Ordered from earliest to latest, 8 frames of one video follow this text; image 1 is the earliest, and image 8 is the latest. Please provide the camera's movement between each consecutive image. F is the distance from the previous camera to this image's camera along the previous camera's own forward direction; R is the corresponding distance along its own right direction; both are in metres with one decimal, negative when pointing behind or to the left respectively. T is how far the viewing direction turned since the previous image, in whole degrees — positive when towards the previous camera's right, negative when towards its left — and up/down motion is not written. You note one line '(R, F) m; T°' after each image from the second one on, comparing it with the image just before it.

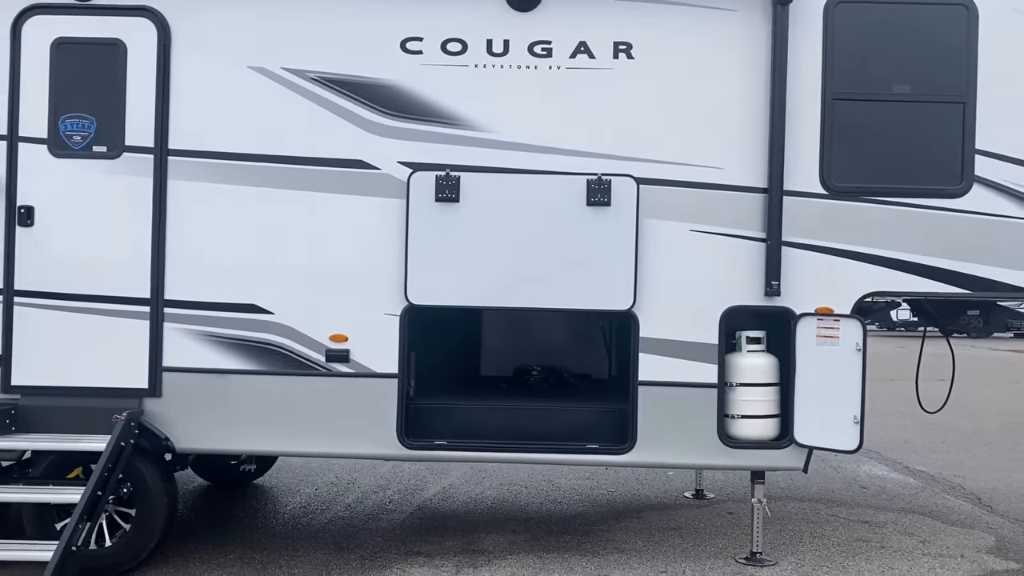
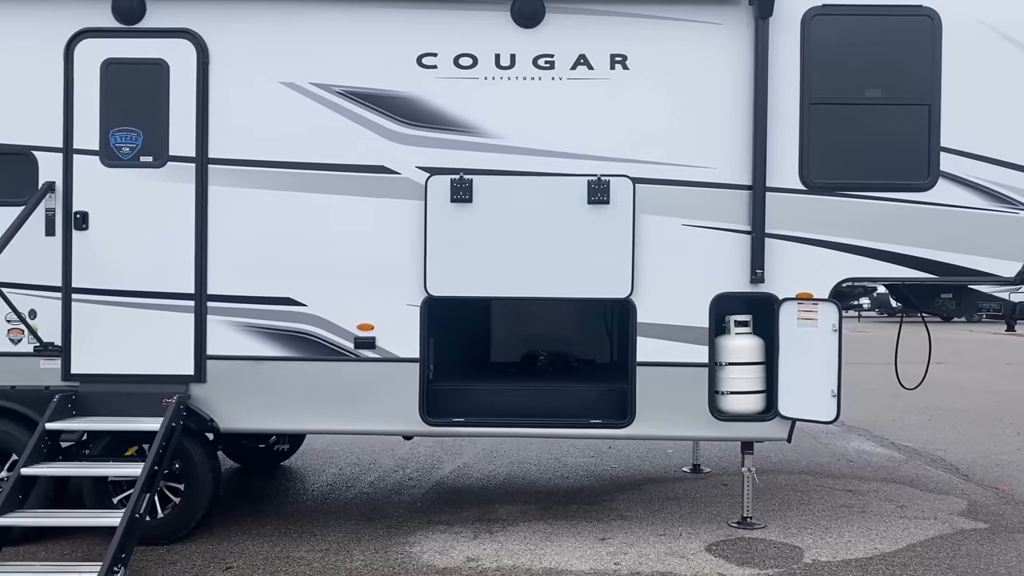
(0.0, -0.4) m; 0°
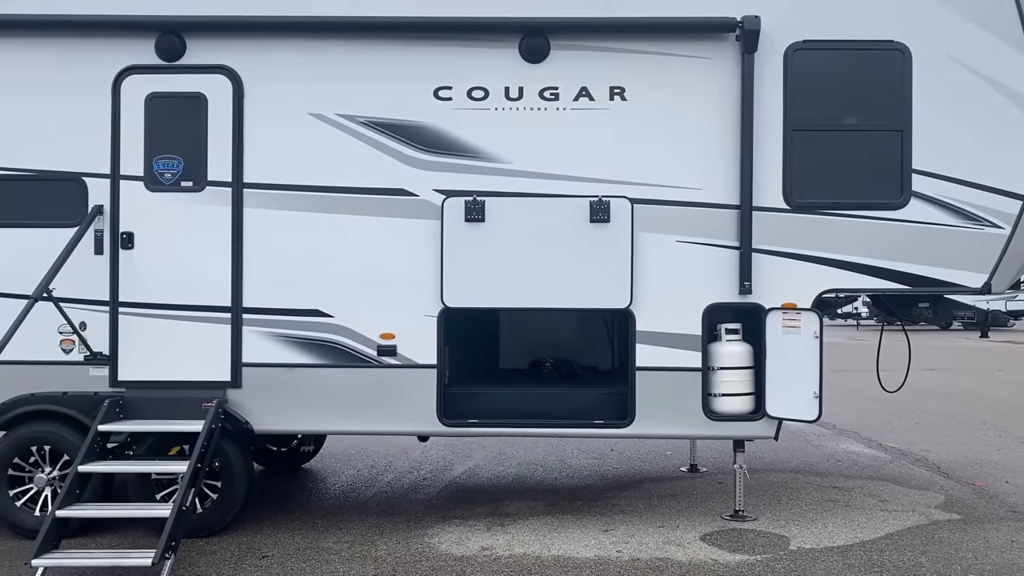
(-0.1, -0.4) m; 0°
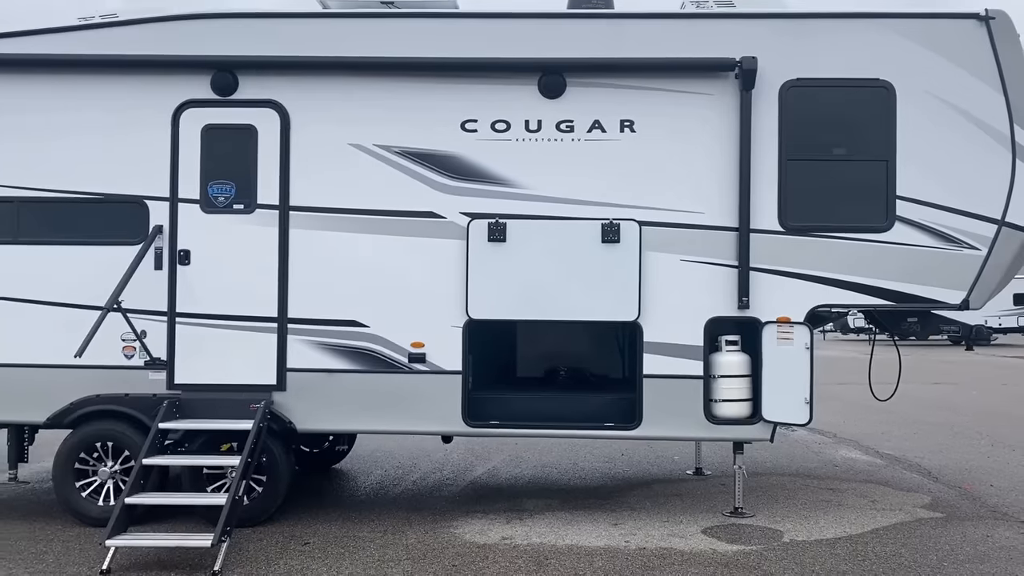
(0.0, -0.5) m; -1°
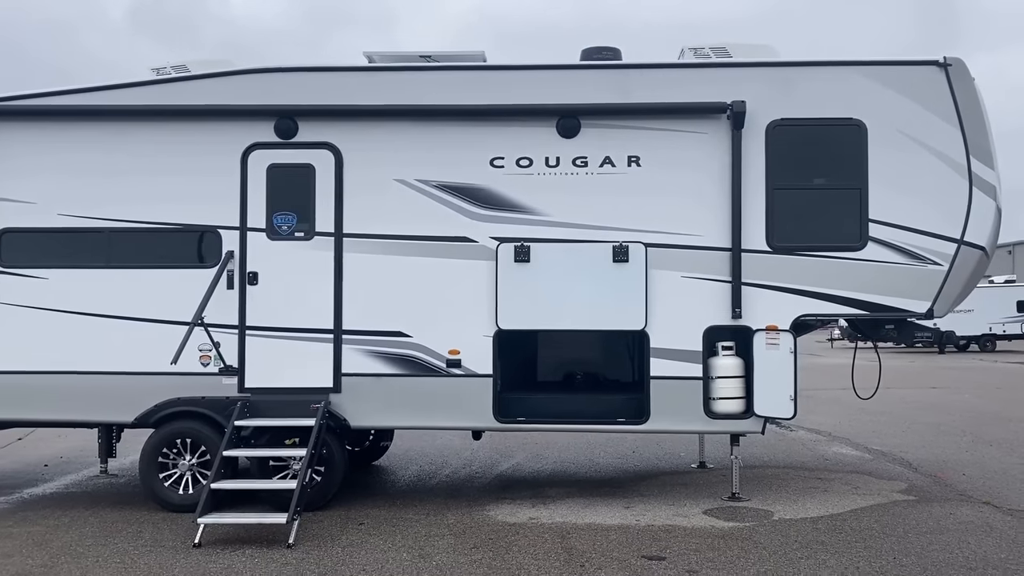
(-0.1, -0.8) m; -1°
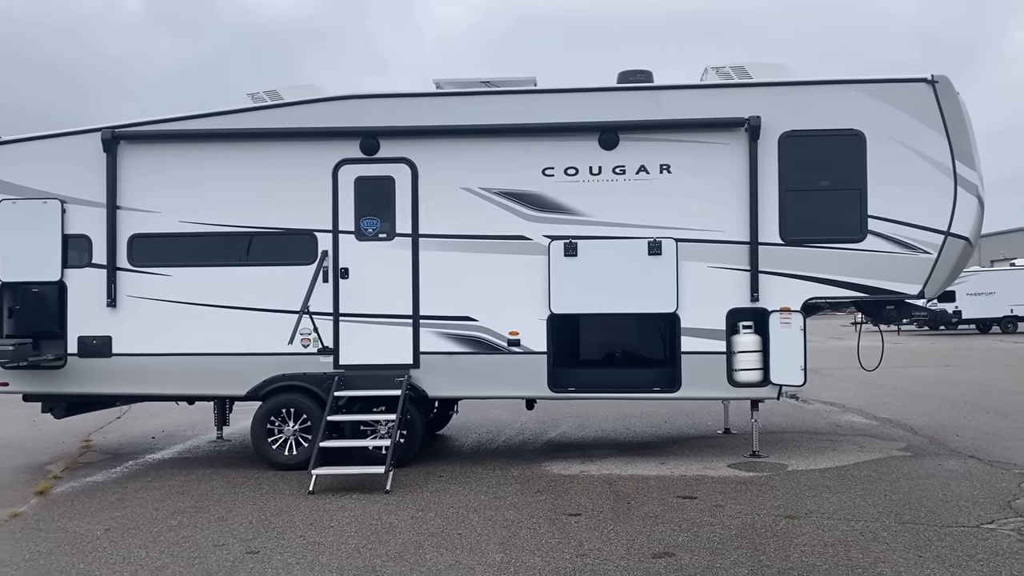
(-0.3, -1.0) m; -2°
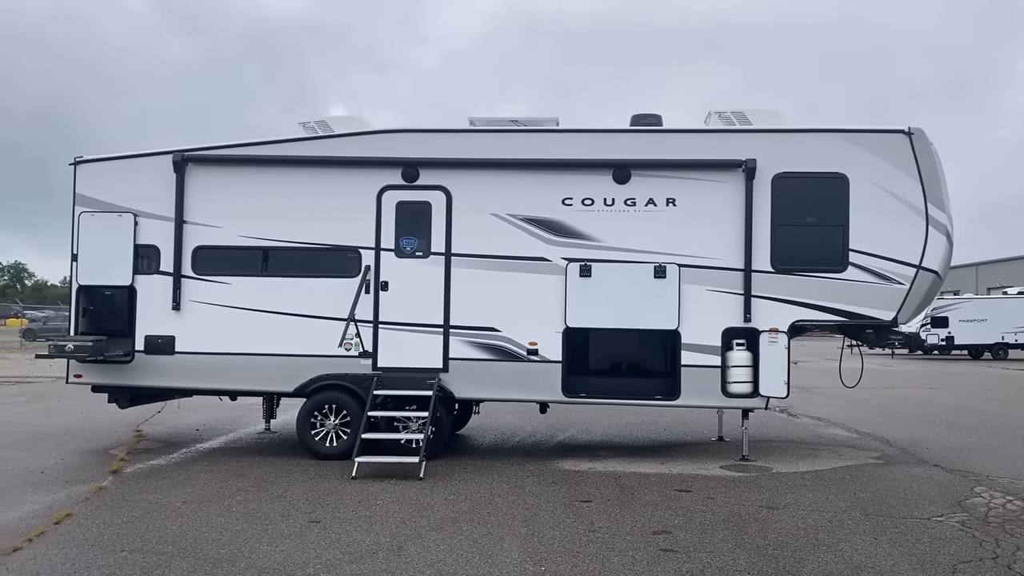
(-0.2, -0.9) m; 0°
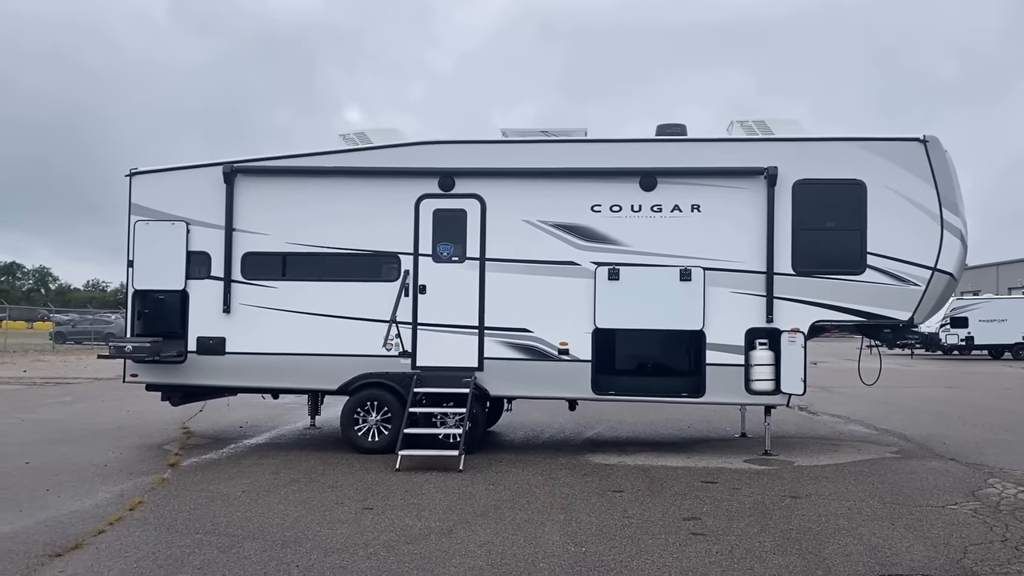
(-0.2, -0.4) m; -1°
